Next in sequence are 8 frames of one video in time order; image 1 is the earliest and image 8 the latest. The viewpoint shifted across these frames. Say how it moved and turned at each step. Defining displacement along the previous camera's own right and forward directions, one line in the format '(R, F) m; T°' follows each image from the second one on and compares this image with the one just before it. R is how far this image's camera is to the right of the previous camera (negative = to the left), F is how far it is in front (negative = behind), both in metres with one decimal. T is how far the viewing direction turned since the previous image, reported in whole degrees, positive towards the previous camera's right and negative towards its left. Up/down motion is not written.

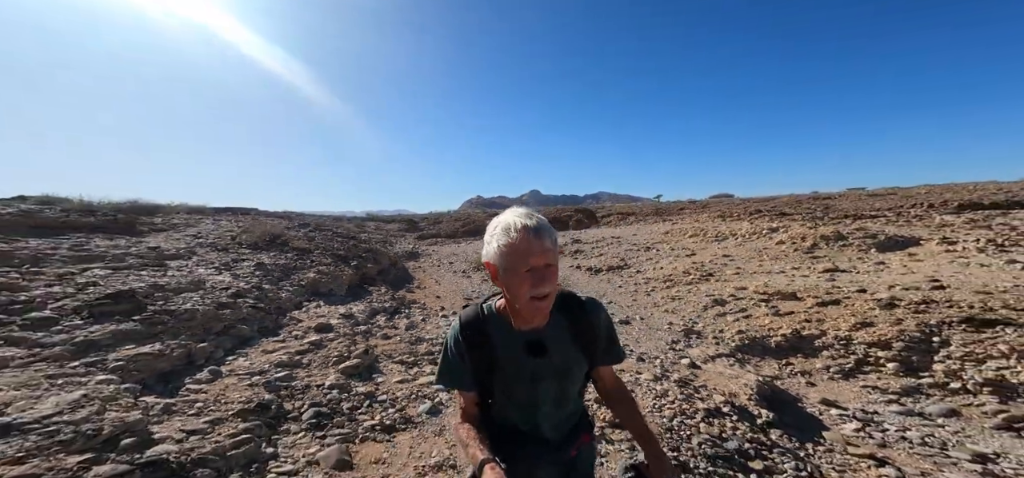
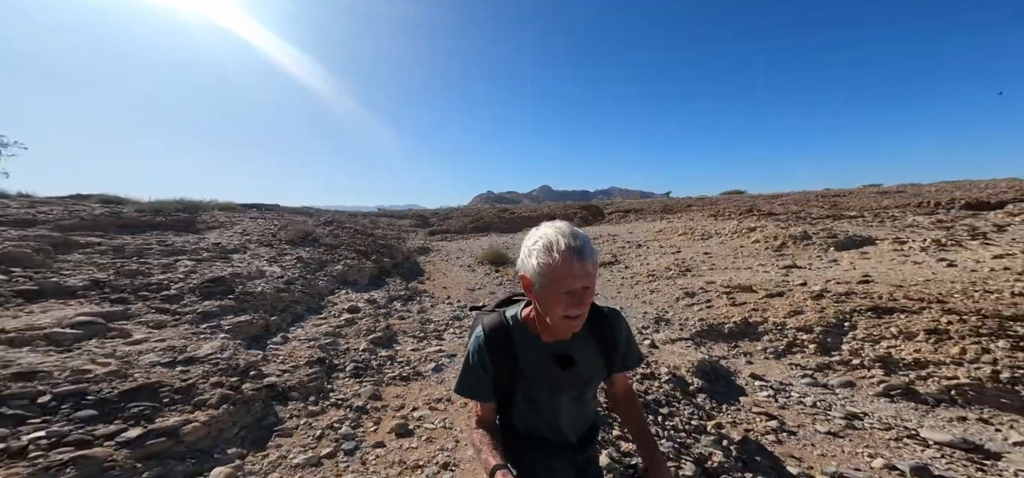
(+0.3, -1.0) m; -2°
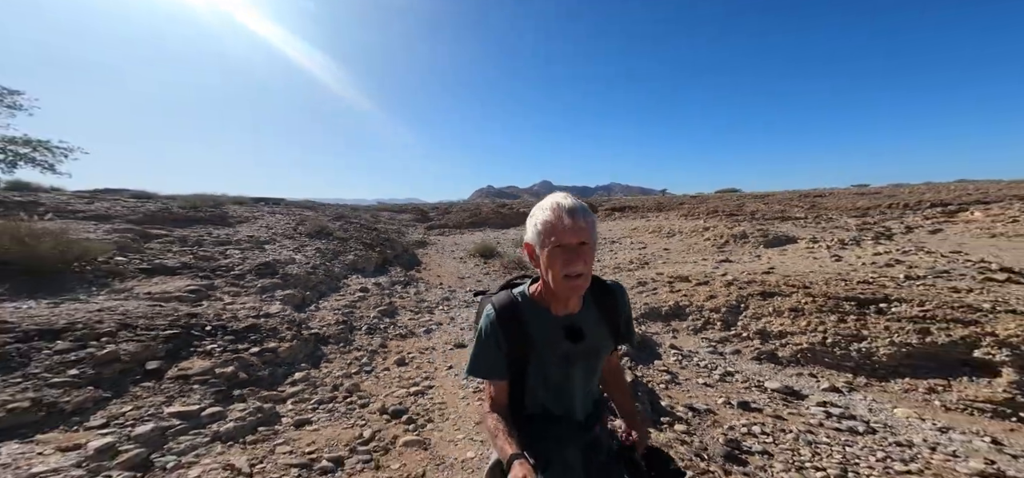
(+0.5, -1.5) m; 0°
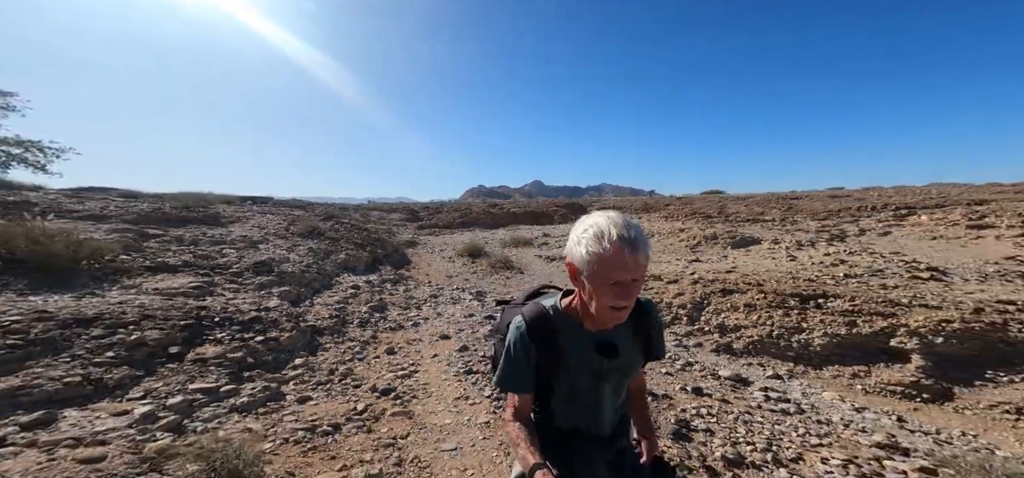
(+0.1, -0.5) m; +2°
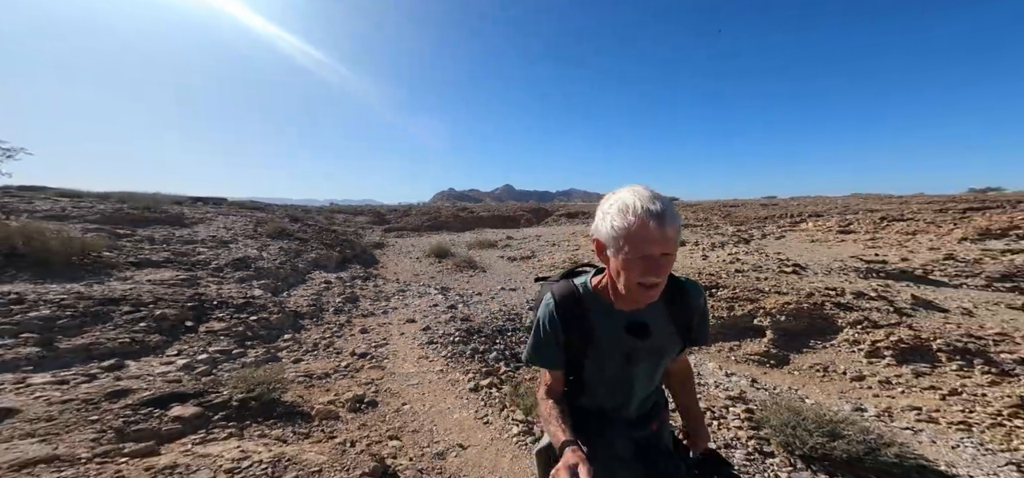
(+0.2, -1.1) m; +6°
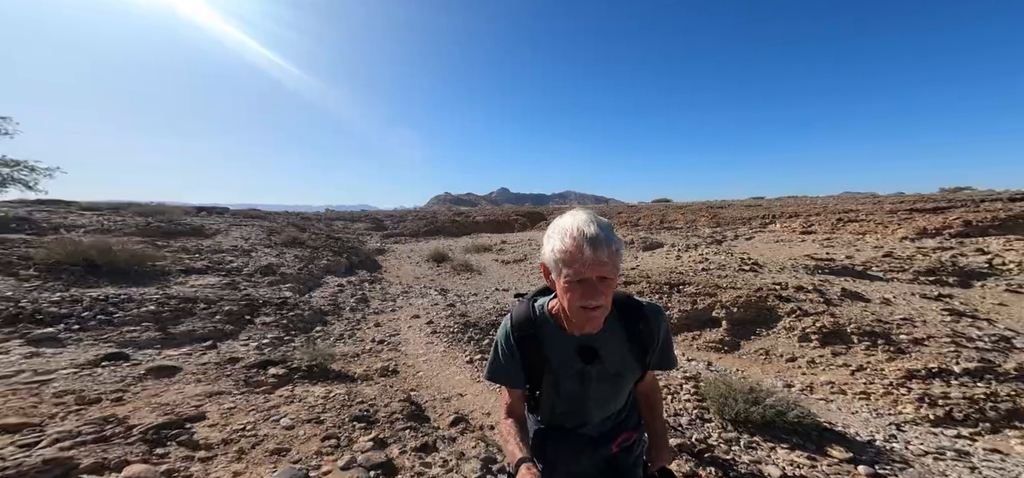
(+0.1, -1.1) m; 0°
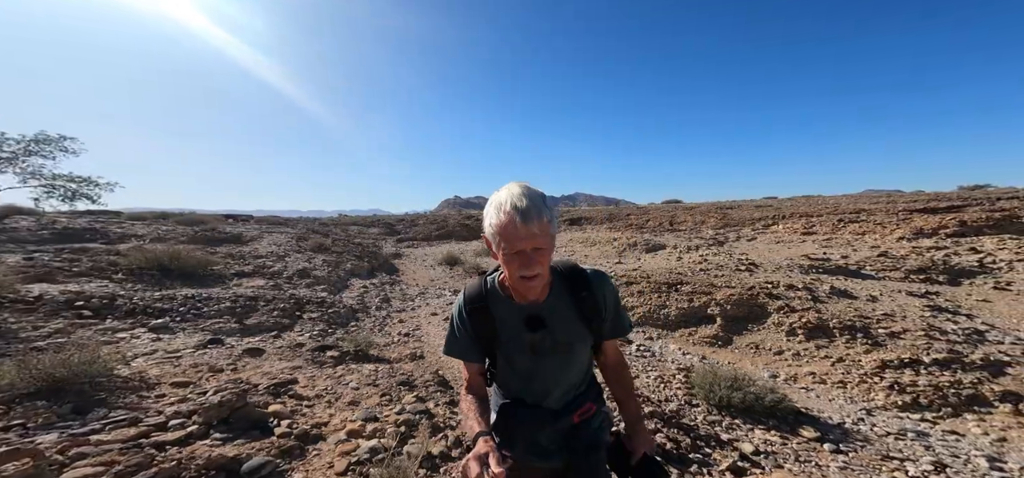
(+0.1, -0.8) m; -2°
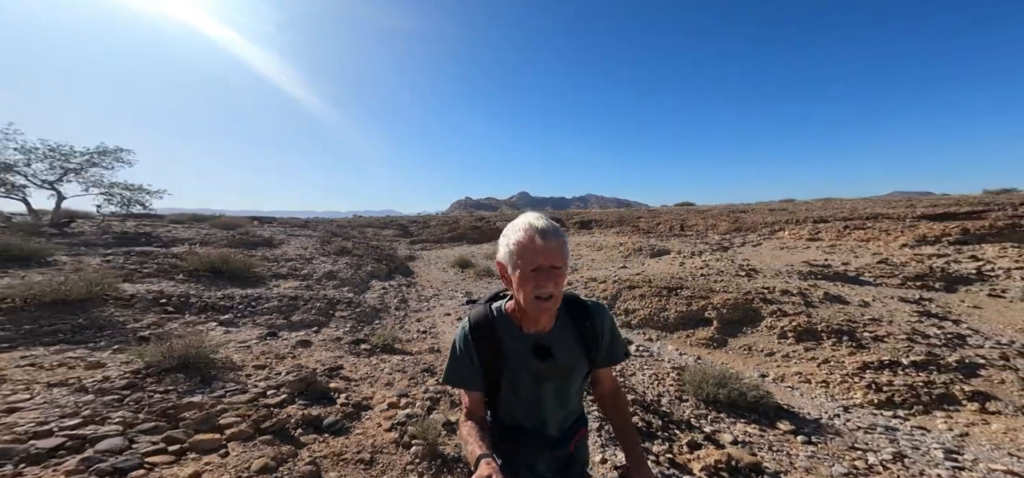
(+0.1, -0.7) m; -2°
